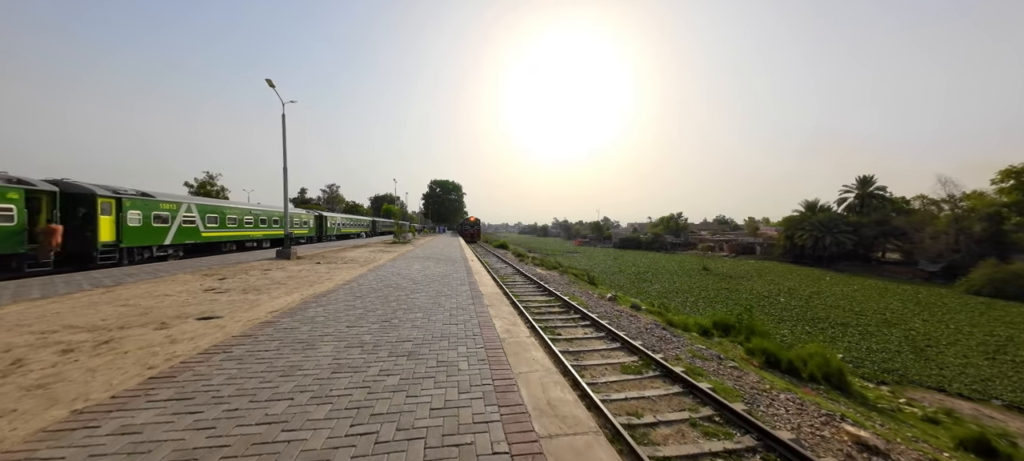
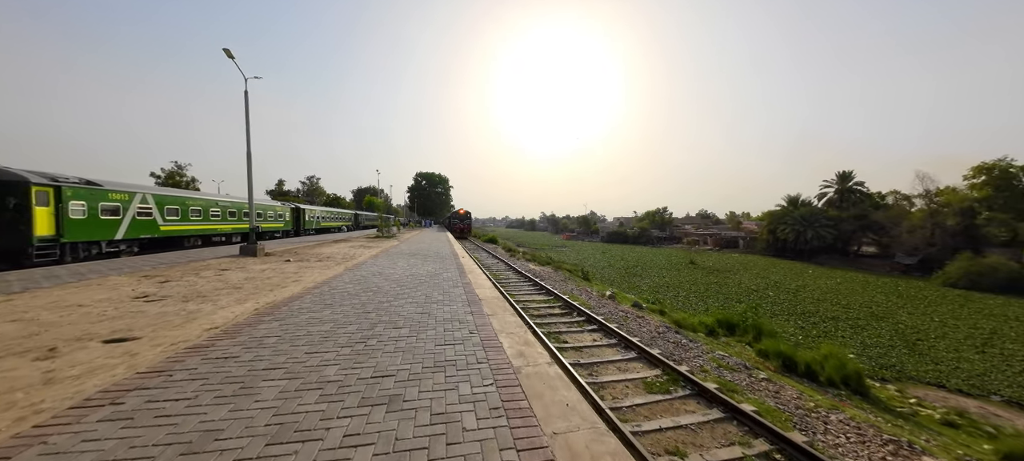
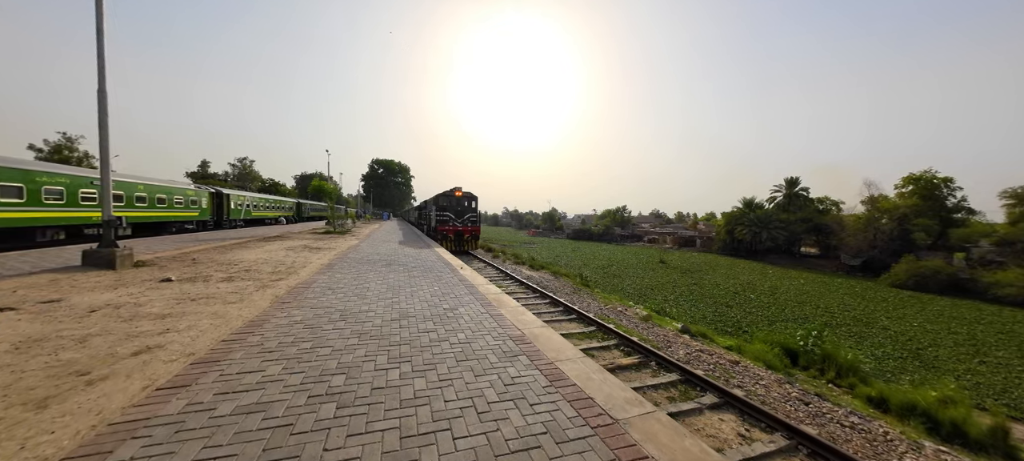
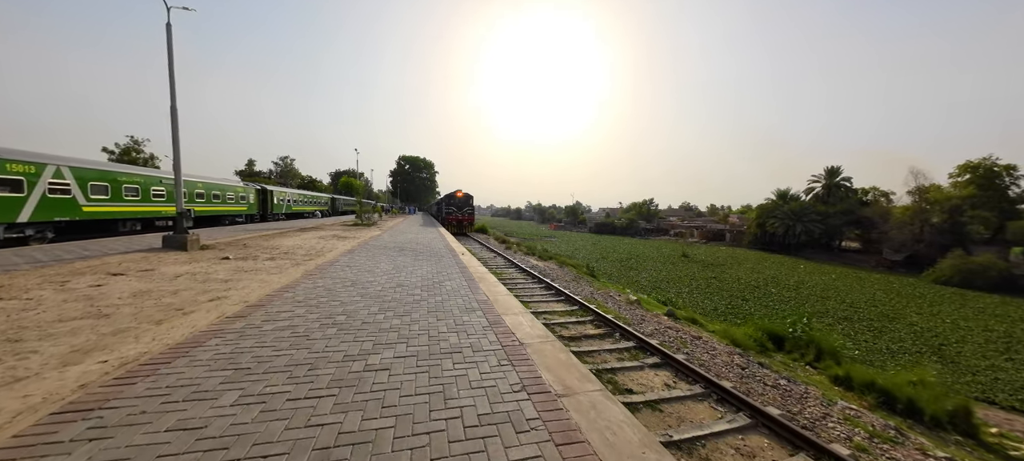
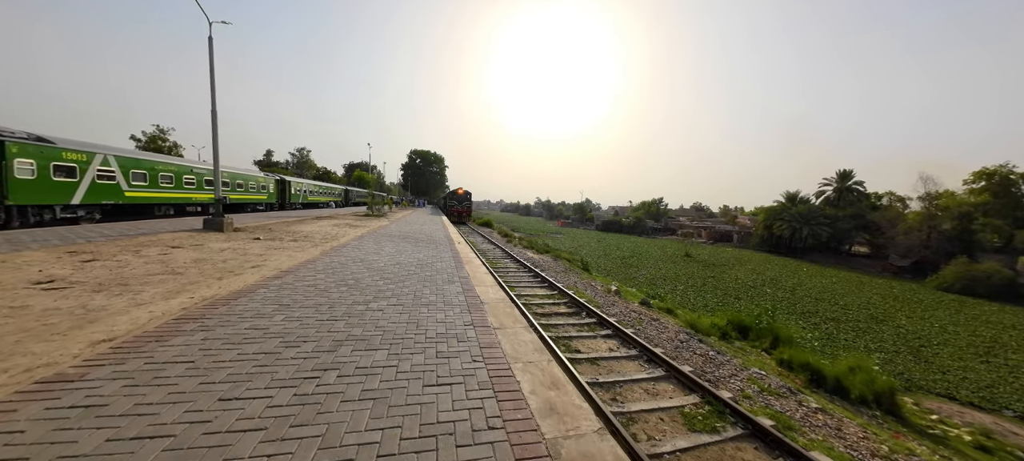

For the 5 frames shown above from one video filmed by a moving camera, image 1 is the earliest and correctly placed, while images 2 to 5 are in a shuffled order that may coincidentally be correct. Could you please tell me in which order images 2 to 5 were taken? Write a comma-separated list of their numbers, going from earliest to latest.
2, 5, 4, 3
